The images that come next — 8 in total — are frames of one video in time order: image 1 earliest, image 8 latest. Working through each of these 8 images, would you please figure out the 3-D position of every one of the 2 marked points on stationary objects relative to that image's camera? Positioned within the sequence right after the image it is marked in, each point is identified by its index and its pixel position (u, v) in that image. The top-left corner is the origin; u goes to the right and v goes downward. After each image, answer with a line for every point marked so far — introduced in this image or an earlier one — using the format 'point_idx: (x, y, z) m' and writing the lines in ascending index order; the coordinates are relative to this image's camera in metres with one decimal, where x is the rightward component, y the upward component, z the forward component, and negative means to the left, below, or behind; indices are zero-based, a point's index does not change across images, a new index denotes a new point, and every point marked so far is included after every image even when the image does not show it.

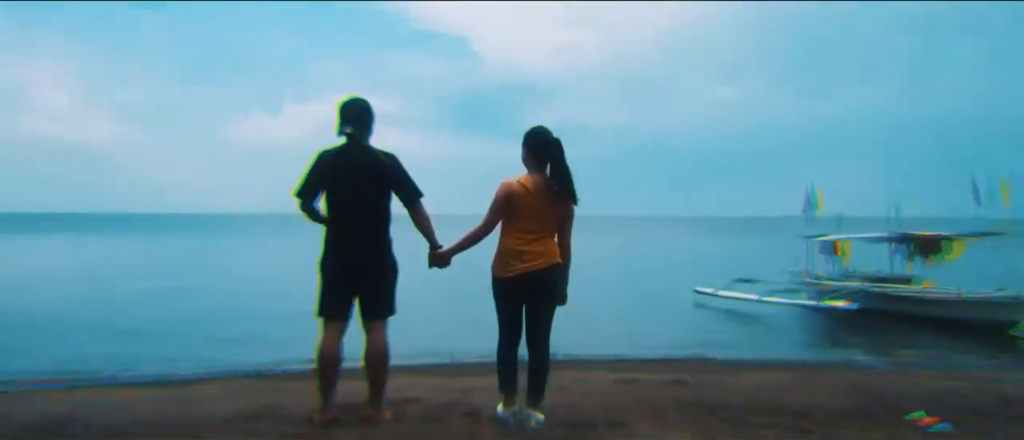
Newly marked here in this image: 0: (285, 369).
0: (-2.8, -1.9, +11.6) m
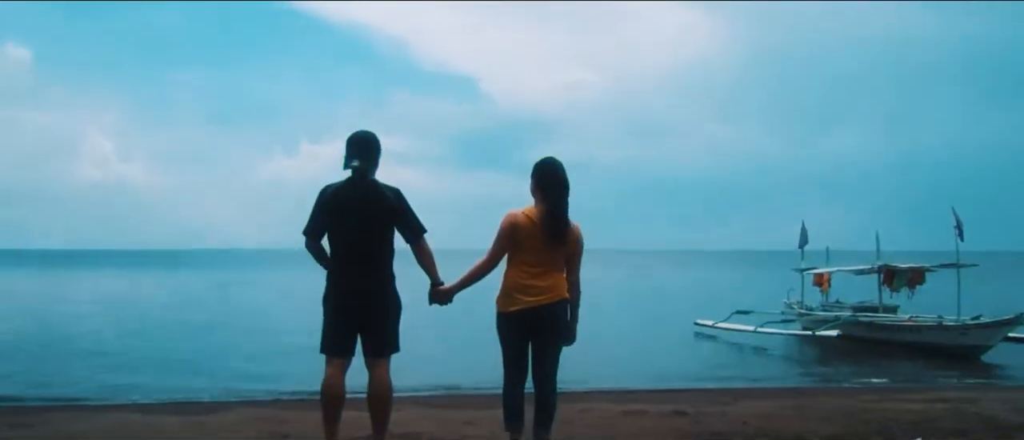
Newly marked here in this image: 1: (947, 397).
0: (-2.9, -2.3, +11.5) m
1: (+5.2, -2.1, +10.6) m
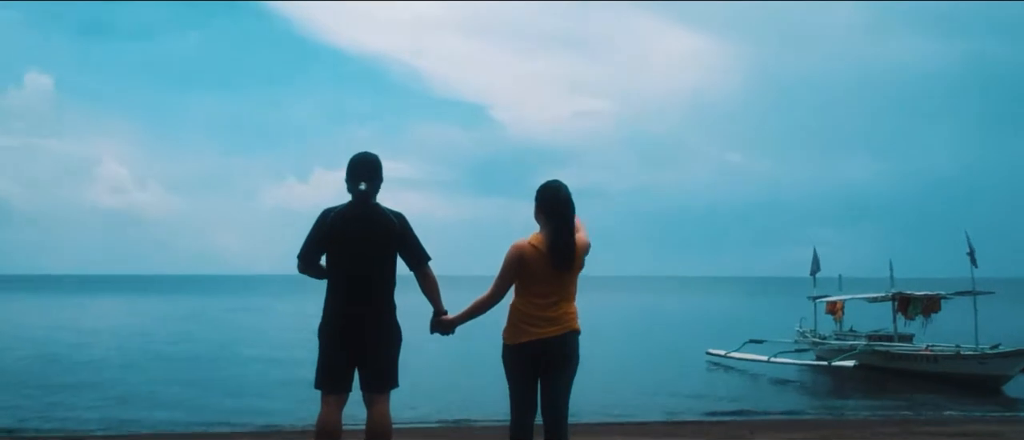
0: (-2.8, -2.7, +11.2) m
1: (+5.3, -2.4, +10.2) m
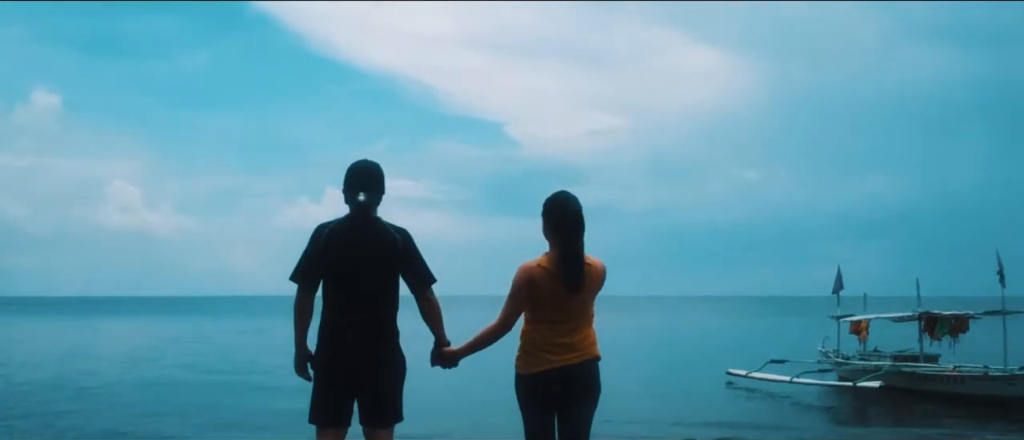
0: (-2.6, -2.9, +10.8) m
1: (+5.4, -2.6, +9.7) m
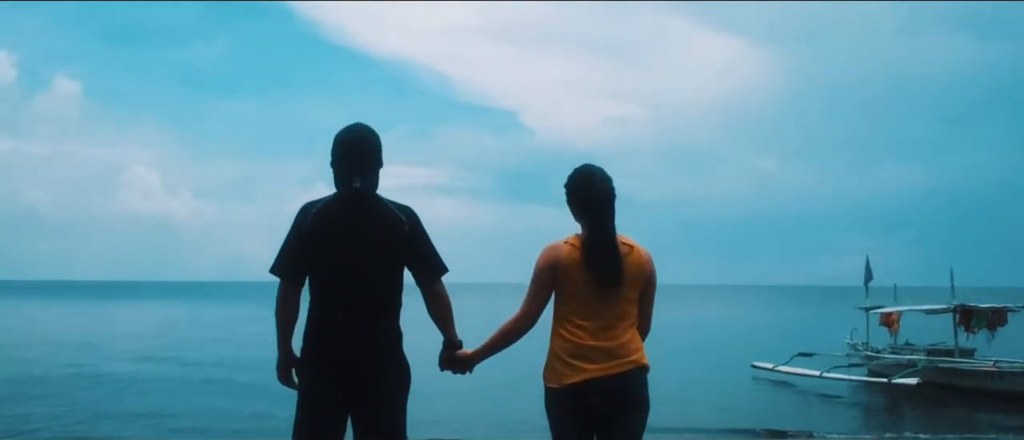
0: (-2.4, -2.7, +10.0) m
1: (+5.6, -2.5, +8.8) m
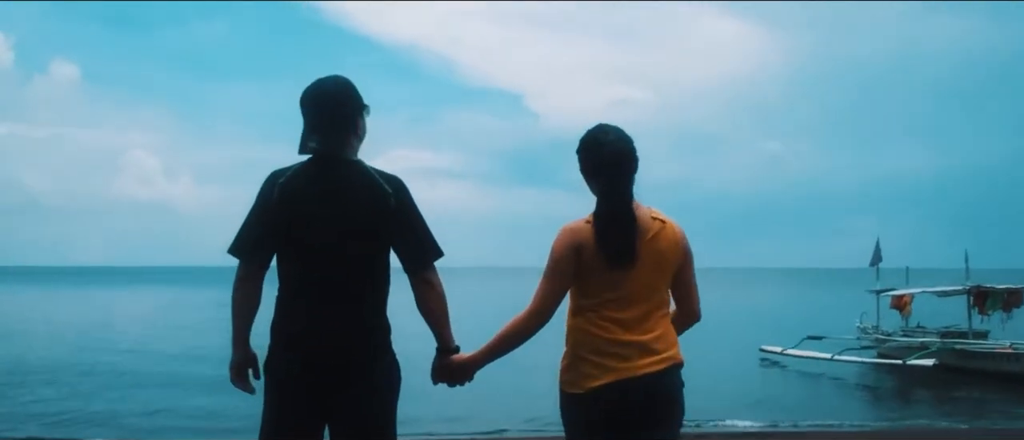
0: (-2.3, -2.5, +9.5) m
1: (+5.7, -2.2, +8.2) m
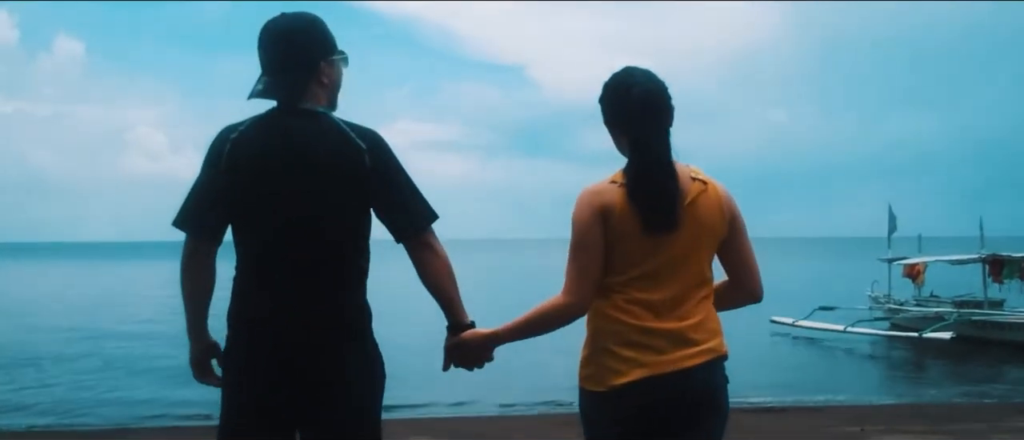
0: (-2.3, -2.2, +9.1) m
1: (+5.7, -1.9, +7.7) m
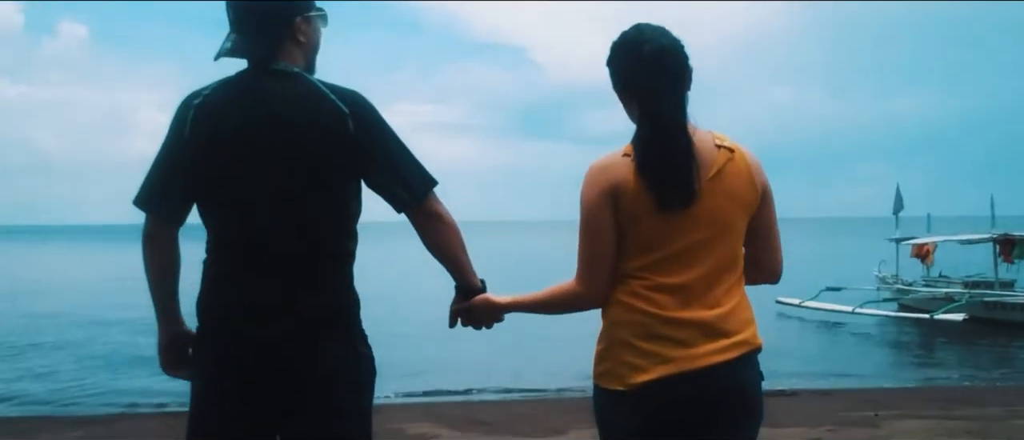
0: (-2.2, -2.0, +8.8) m
1: (+5.8, -1.7, +7.4) m
